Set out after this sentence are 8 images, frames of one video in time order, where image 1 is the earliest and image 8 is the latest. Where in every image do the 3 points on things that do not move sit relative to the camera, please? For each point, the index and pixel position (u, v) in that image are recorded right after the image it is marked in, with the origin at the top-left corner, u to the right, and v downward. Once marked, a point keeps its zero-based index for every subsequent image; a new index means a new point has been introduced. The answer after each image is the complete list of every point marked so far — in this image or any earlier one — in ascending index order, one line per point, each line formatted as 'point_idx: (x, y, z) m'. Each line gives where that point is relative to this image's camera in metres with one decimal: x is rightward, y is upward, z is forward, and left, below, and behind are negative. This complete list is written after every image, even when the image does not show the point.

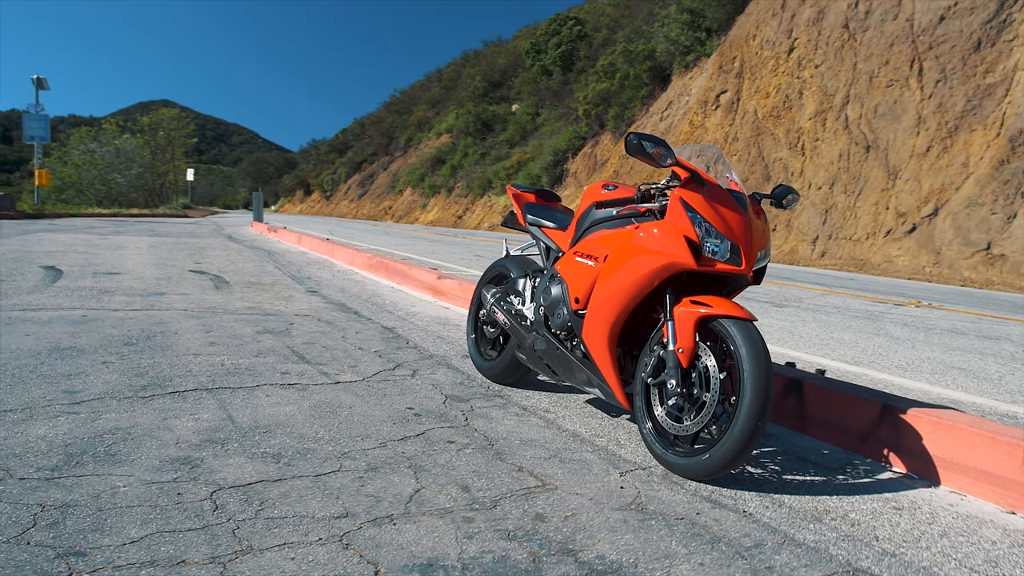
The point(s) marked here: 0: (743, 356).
0: (+1.0, -0.3, +3.2) m
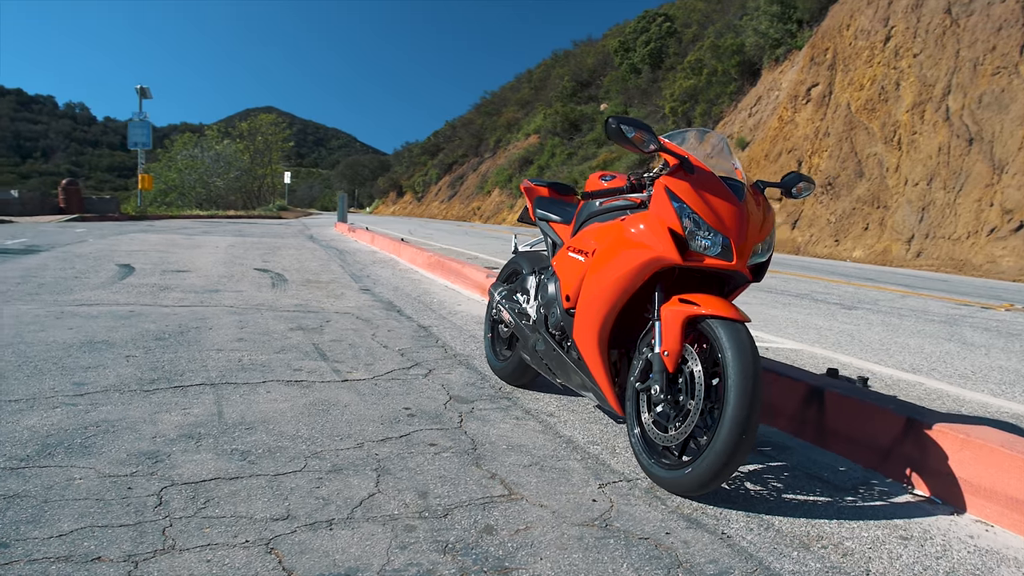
0: (+0.8, -0.3, +2.9) m
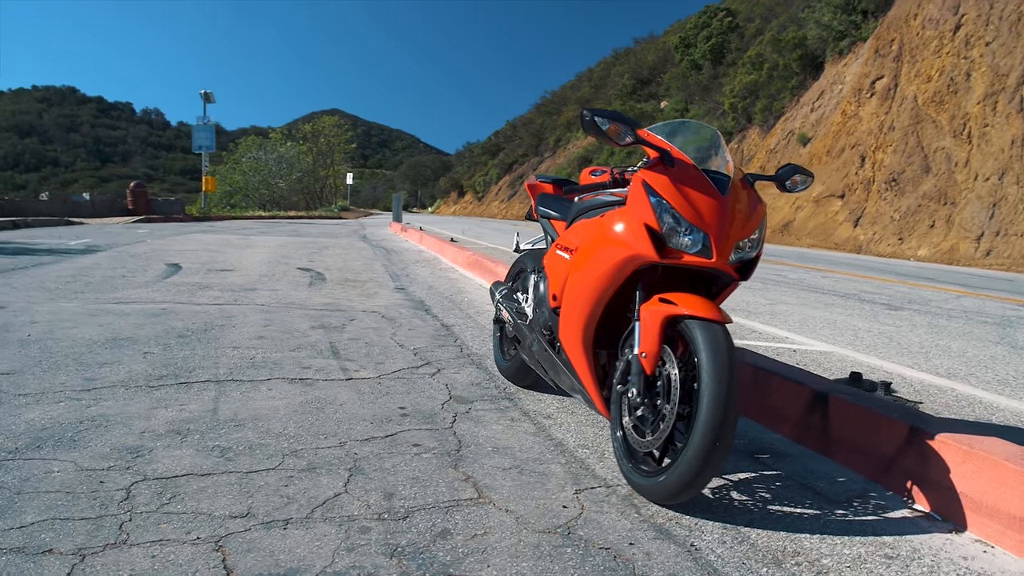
0: (+0.7, -0.3, +2.8) m
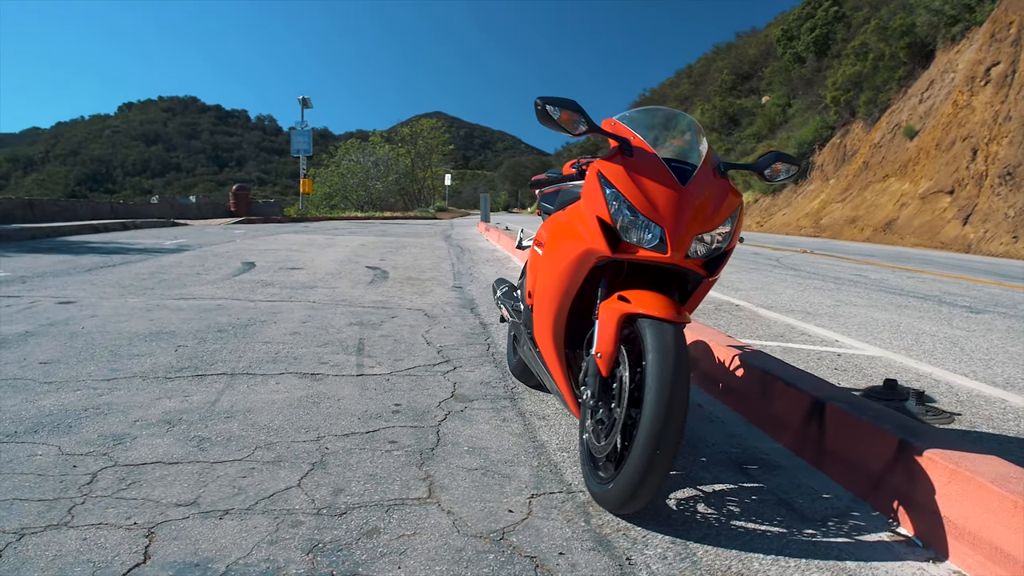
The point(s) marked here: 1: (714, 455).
0: (+0.5, -0.3, +2.6) m
1: (+0.9, -0.7, +3.4) m
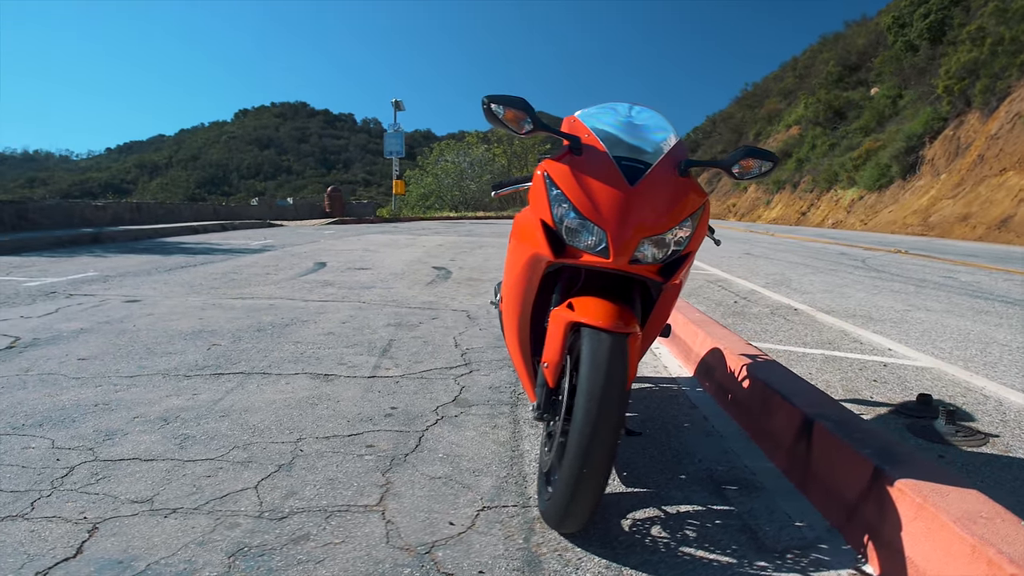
0: (+0.2, -0.3, +2.5) m
1: (+0.8, -0.8, +3.2) m
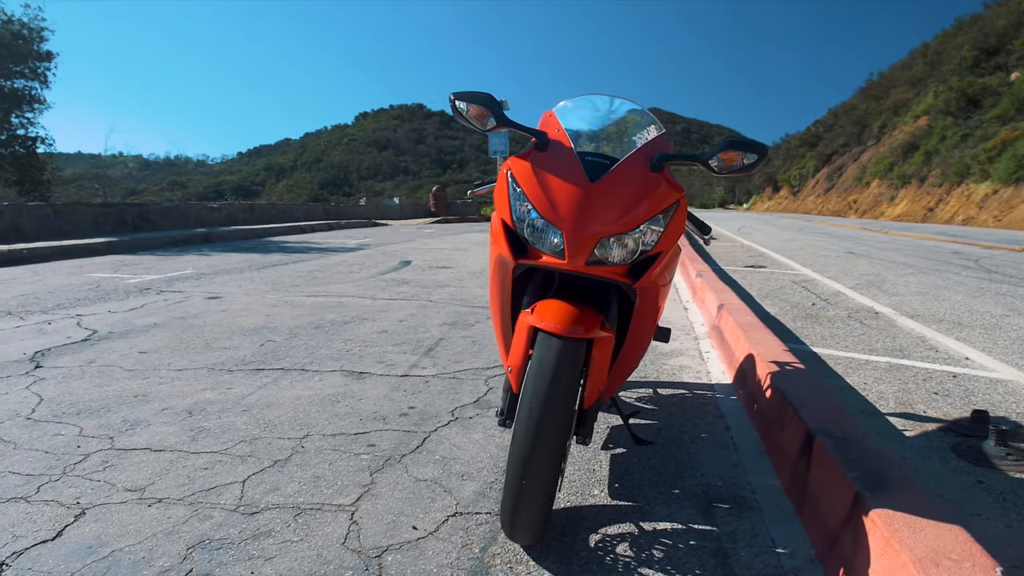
0: (+0.1, -0.3, +2.4) m
1: (+0.7, -0.8, +3.0) m
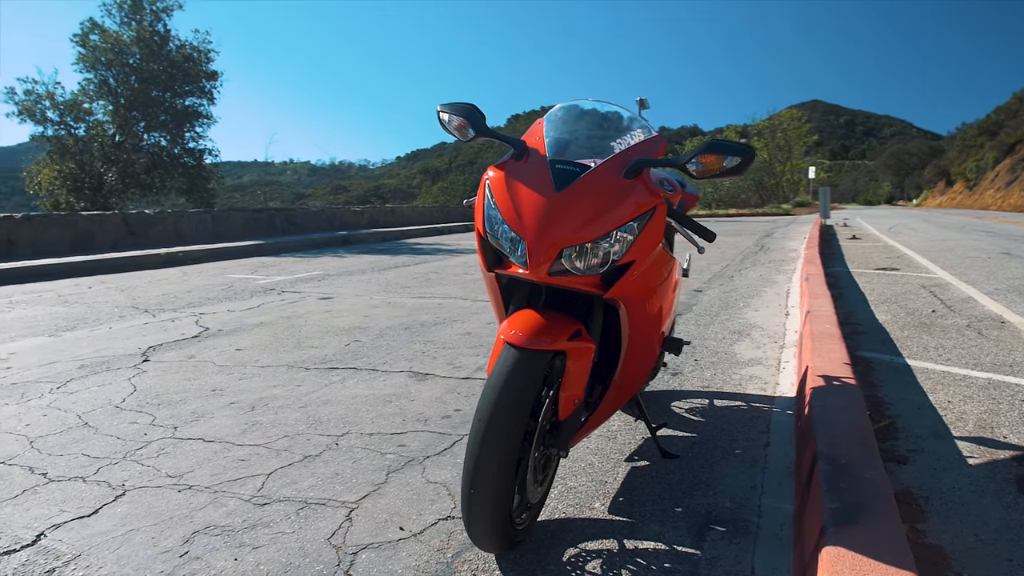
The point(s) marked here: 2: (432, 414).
0: (-0.1, -0.3, +2.4) m
1: (+0.7, -0.8, +2.9) m
2: (-0.4, -0.7, +4.2) m
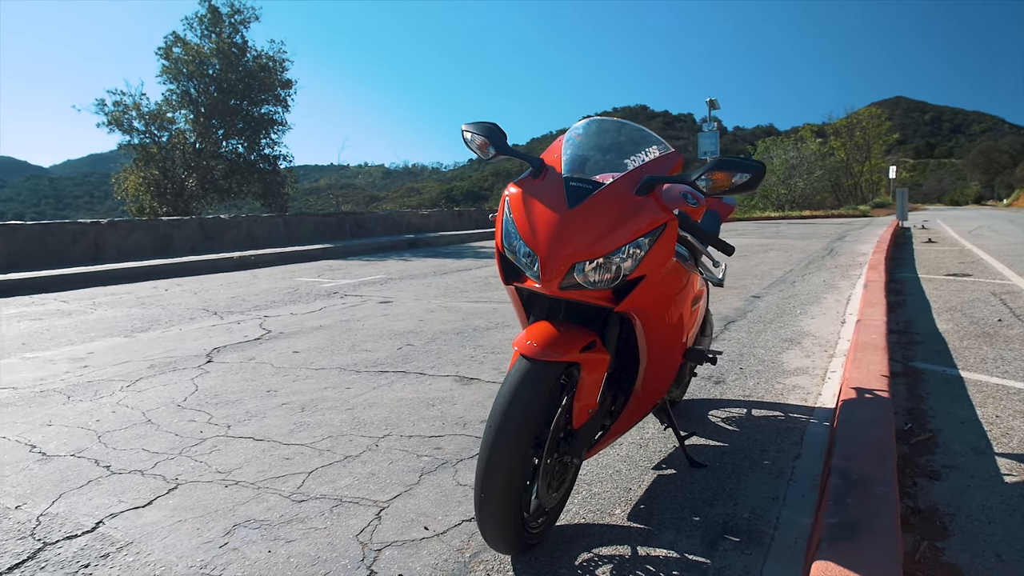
0: (0.0, -0.4, +2.5) m
1: (+0.8, -0.9, +2.9) m
2: (-0.2, -0.7, +4.3) m
